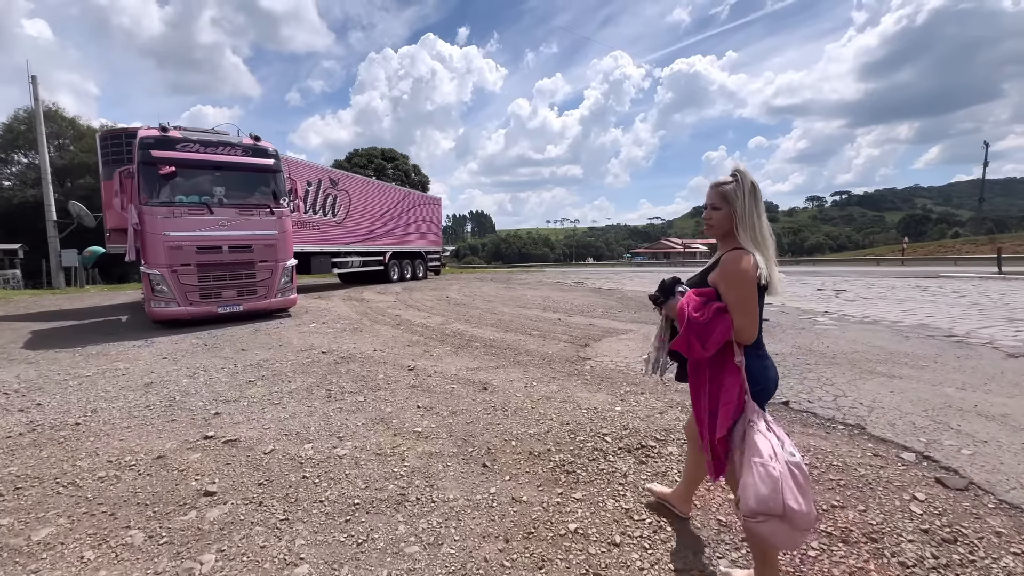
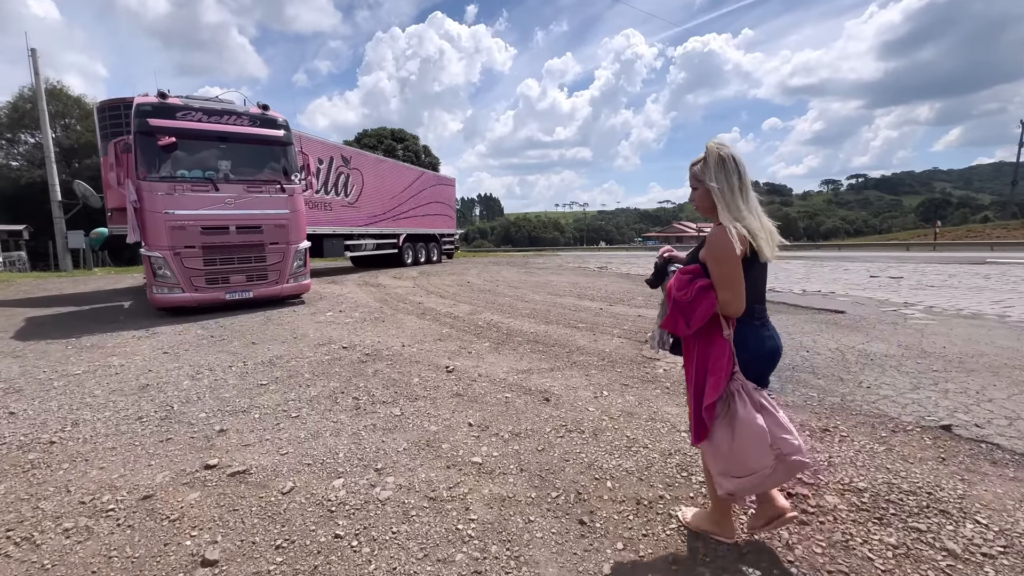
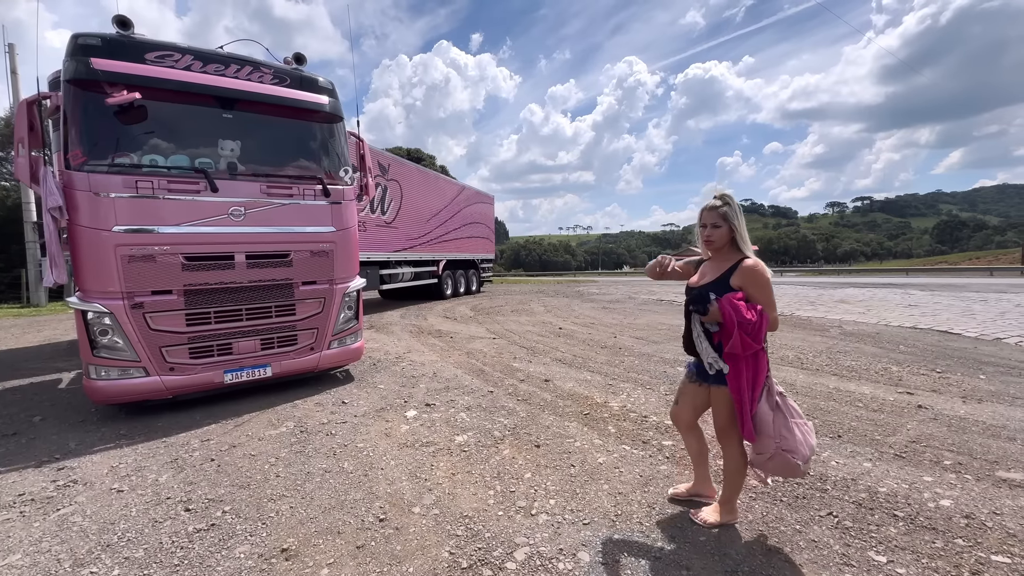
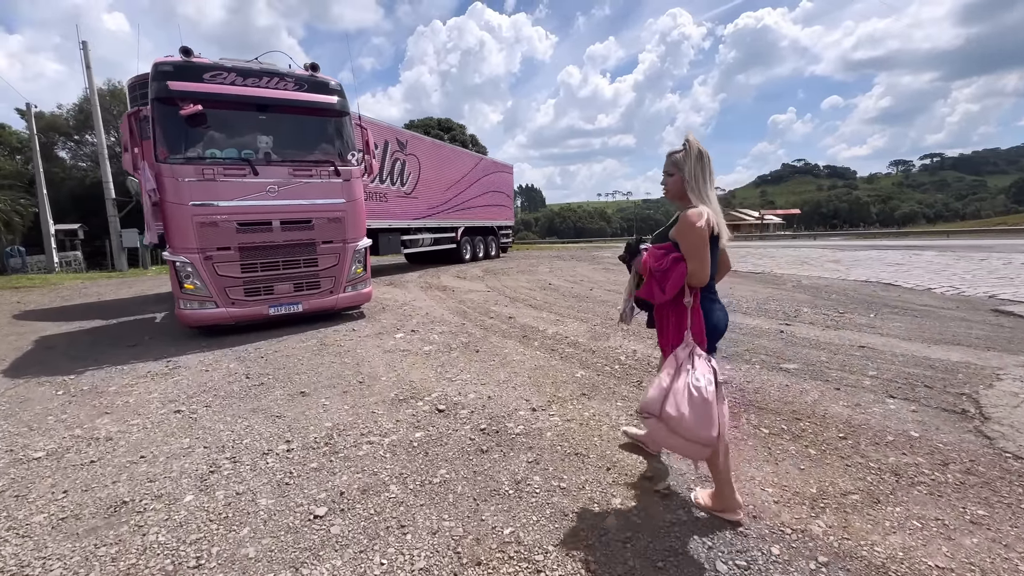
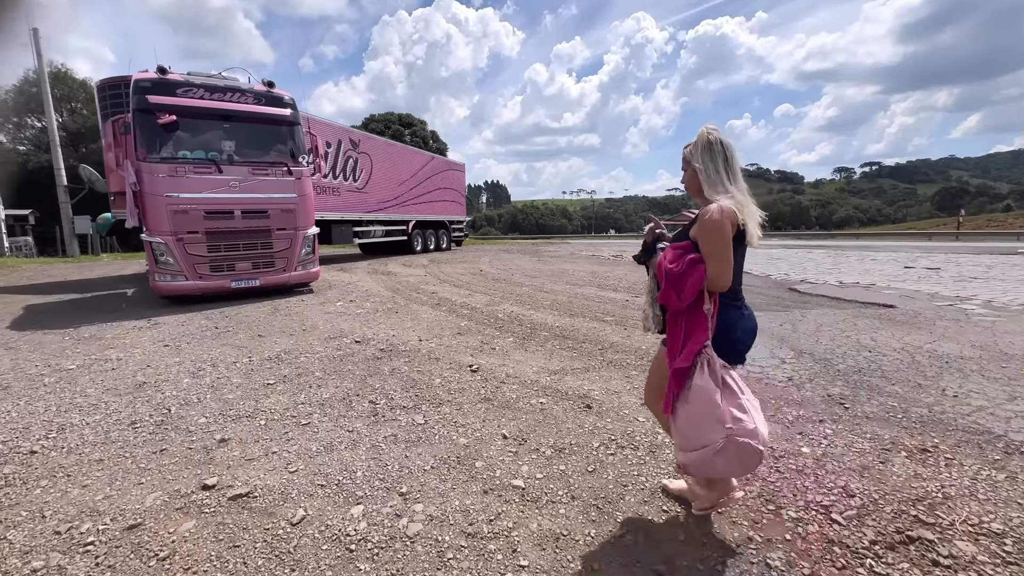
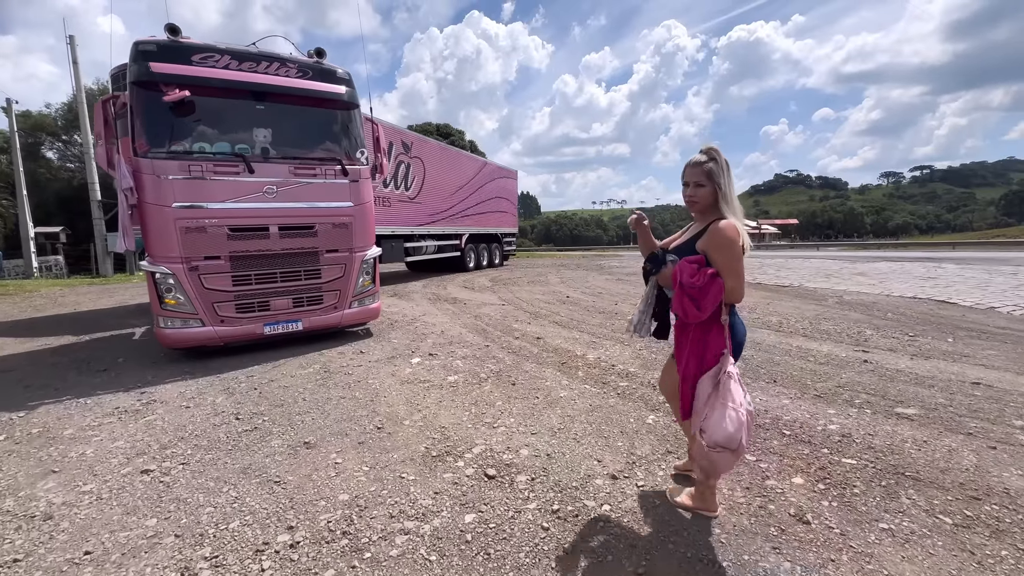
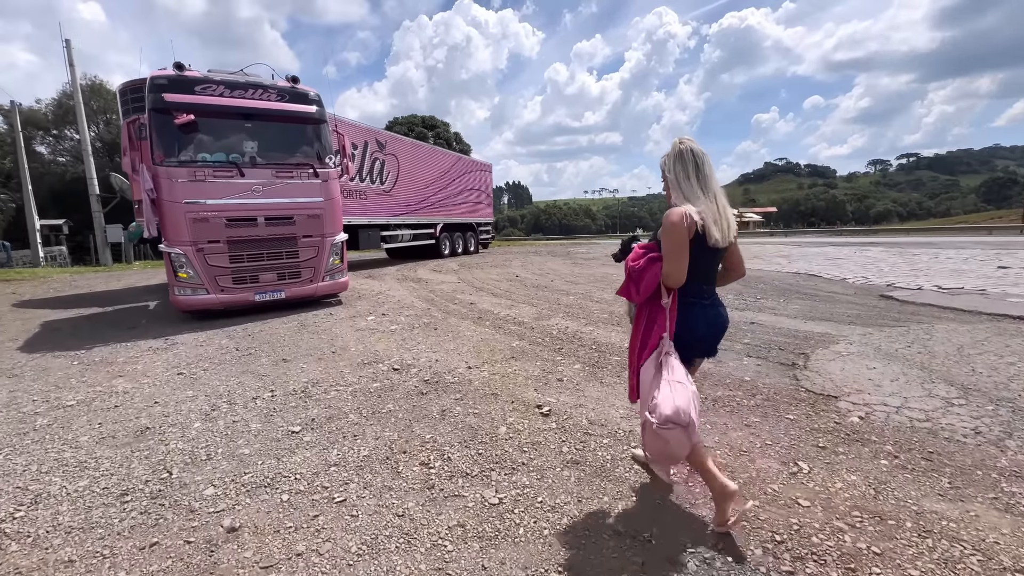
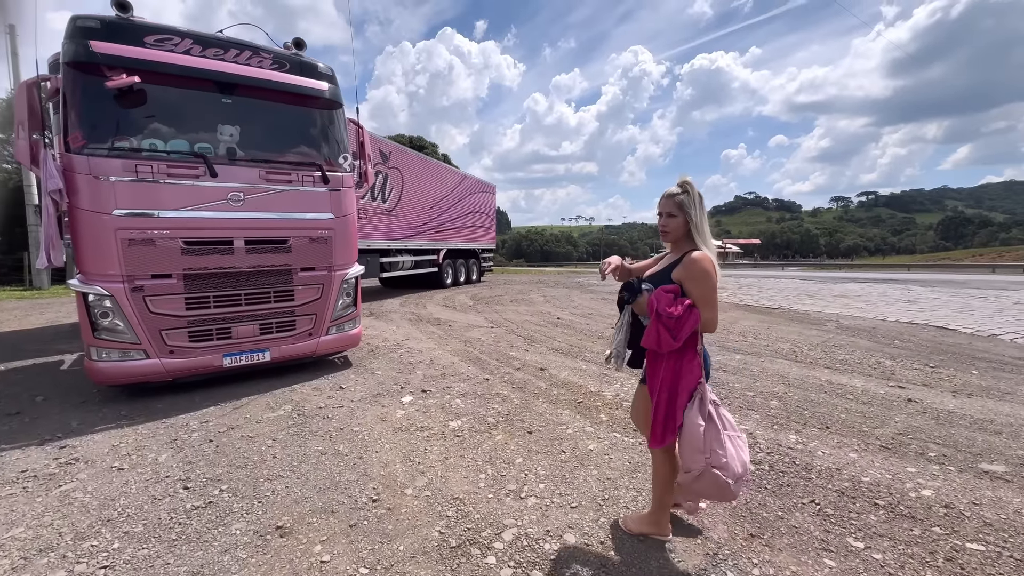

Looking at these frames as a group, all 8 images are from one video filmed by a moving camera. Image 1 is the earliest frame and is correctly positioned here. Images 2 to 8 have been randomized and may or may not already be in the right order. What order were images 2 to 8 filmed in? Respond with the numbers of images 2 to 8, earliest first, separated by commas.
2, 5, 7, 4, 6, 8, 3
